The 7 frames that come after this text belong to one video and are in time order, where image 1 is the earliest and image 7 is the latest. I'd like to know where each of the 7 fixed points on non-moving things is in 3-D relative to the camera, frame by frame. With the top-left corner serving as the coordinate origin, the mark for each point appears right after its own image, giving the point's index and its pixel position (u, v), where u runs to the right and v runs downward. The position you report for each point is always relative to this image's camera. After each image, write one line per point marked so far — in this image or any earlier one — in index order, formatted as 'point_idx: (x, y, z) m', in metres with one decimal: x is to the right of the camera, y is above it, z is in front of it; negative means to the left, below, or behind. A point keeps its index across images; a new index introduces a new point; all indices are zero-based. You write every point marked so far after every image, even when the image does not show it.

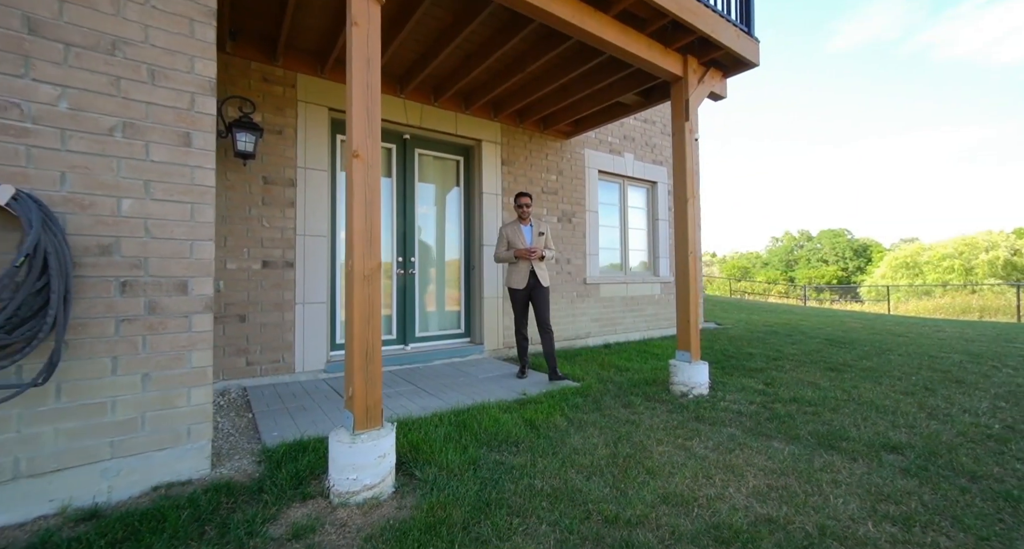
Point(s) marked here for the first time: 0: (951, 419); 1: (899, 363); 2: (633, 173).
0: (+2.5, -0.8, +2.6) m
1: (+3.5, -0.8, +4.2) m
2: (+1.8, +1.5, +6.6) m
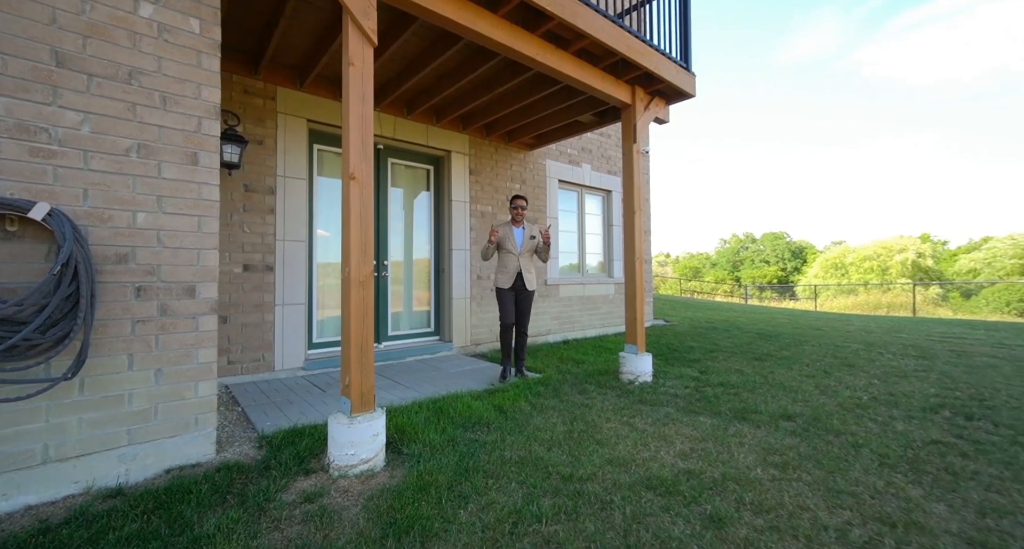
0: (+2.3, -0.9, +3.3) m
1: (+3.2, -0.8, +4.9) m
2: (+1.2, +1.4, +7.2) m
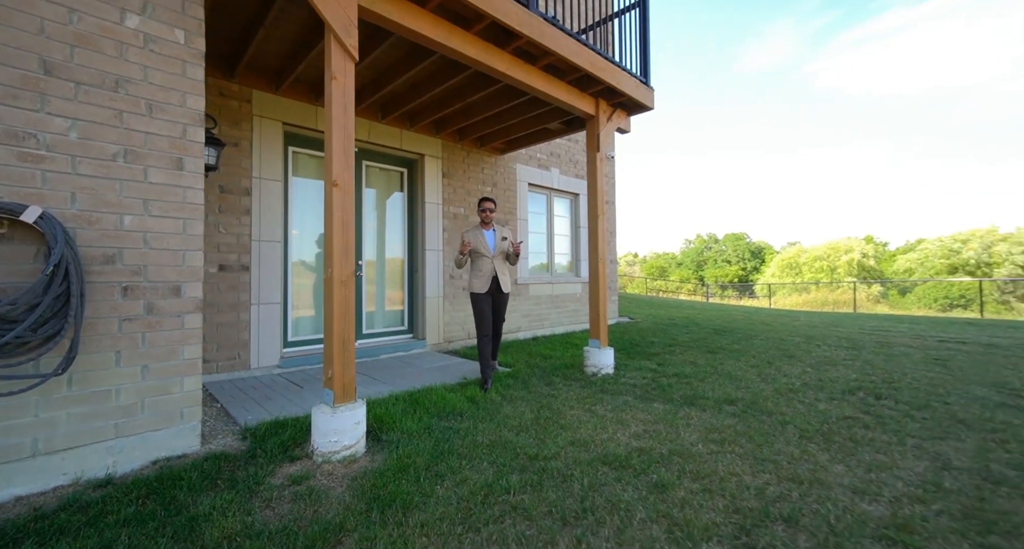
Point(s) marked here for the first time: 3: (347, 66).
0: (+2.1, -0.9, +3.6) m
1: (+2.9, -0.8, +5.3) m
2: (+0.8, +1.5, +7.5) m
3: (-1.0, +1.2, +2.7) m
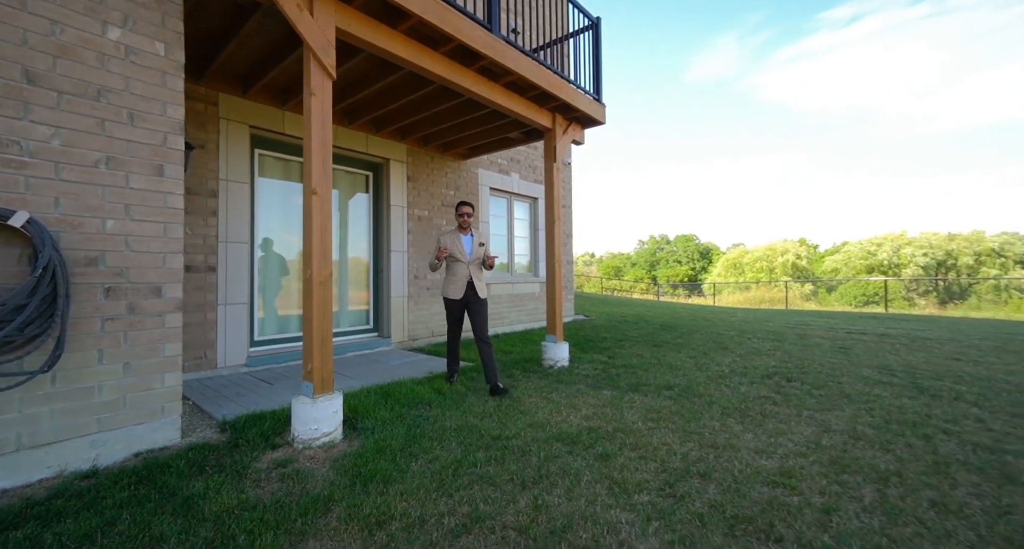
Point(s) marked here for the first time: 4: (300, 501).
0: (+1.8, -0.9, +4.1) m
1: (+2.4, -0.8, +5.9) m
2: (+0.1, +1.5, +7.8) m
3: (-1.2, +1.2, +2.9) m
4: (-1.0, -1.0, +2.1) m
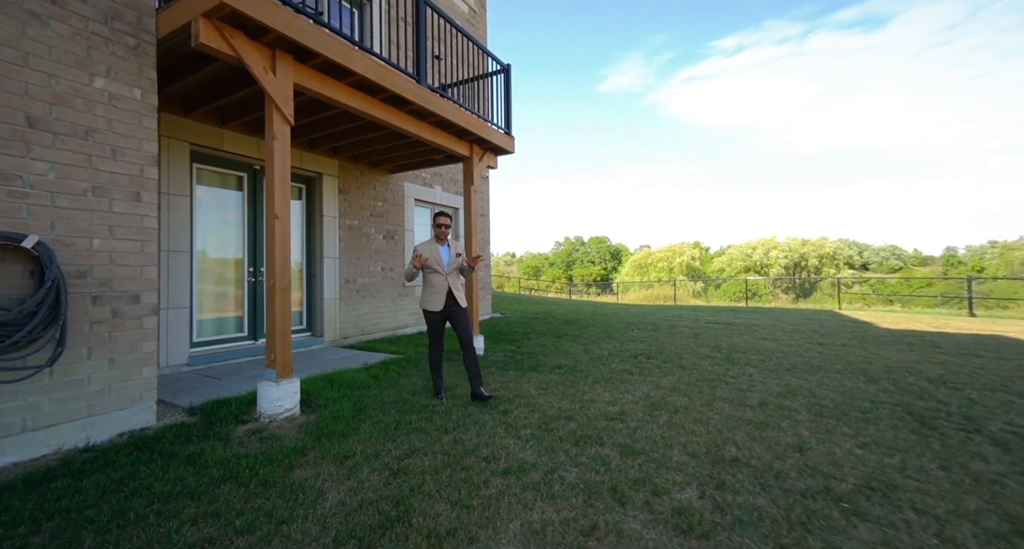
0: (+0.9, -0.9, +5.3) m
1: (+1.2, -0.9, +7.2) m
2: (-1.4, +1.4, +8.7) m
3: (-1.8, +1.2, +3.6) m
4: (-1.4, -1.1, +2.8) m
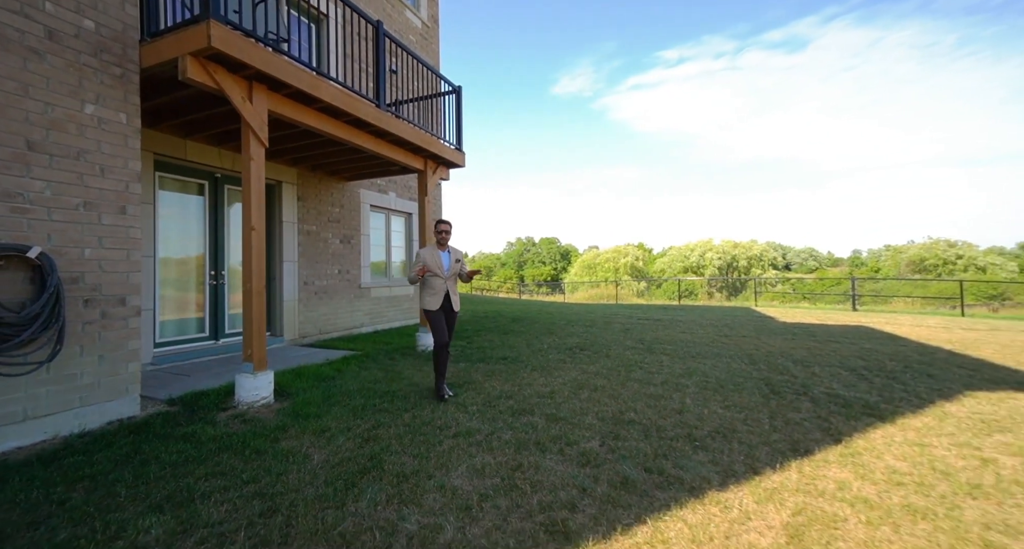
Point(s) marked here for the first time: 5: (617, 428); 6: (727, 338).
0: (+0.3, -1.0, +6.0) m
1: (+0.4, -0.9, +7.9) m
2: (-2.3, +1.4, +9.1) m
3: (-2.3, +1.1, +4.0) m
4: (-1.8, -1.1, +3.3) m
5: (+0.7, -1.0, +3.1) m
6: (+3.1, -0.9, +6.4) m
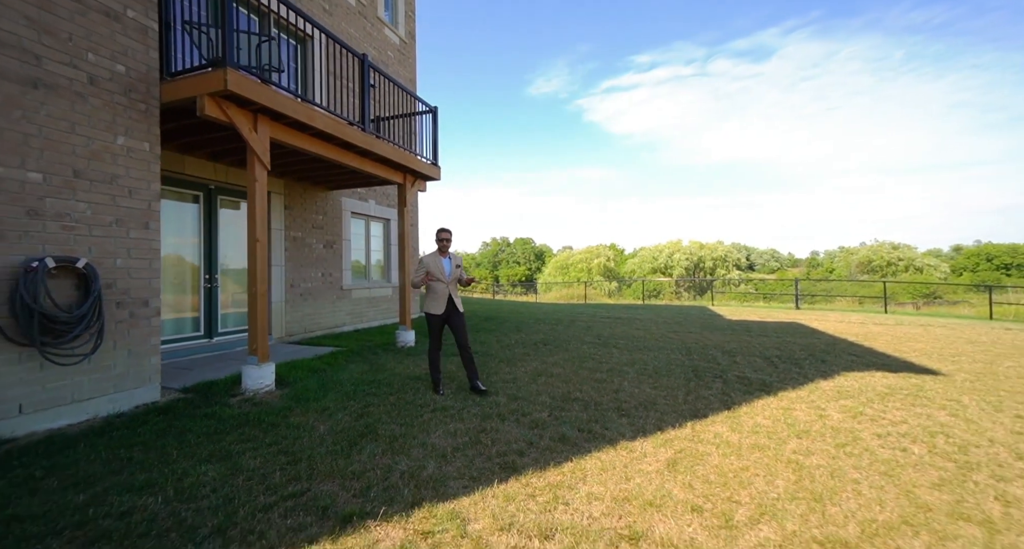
0: (-0.1, -1.0, +6.8) m
1: (-0.1, -1.0, +8.7) m
2: (-2.9, +1.3, +9.8) m
3: (-2.6, +1.1, +4.7) m
4: (-2.1, -1.2, +4.0) m
5: (+0.4, -1.1, +3.9) m
6: (+2.6, -0.9, +7.3) m
